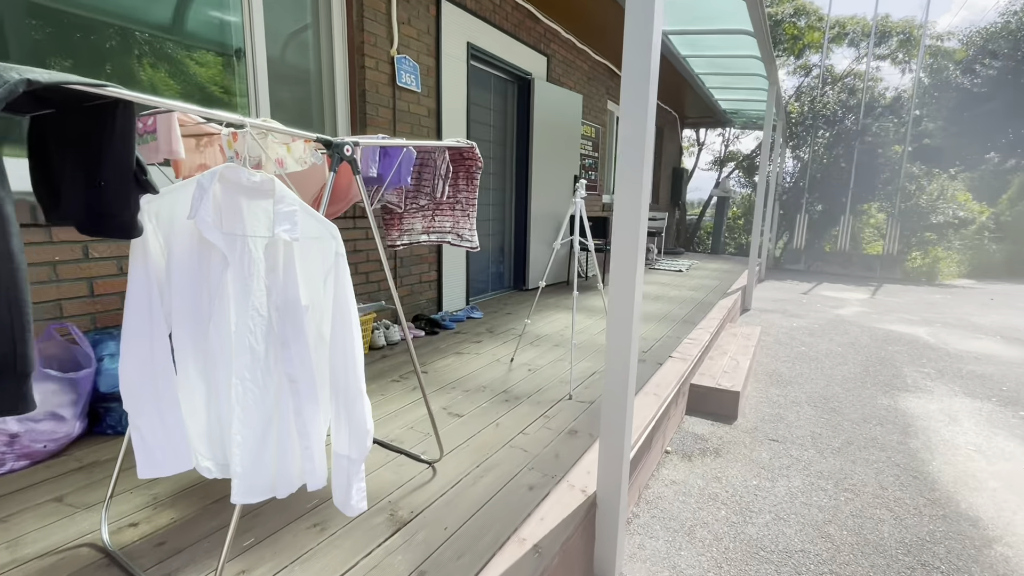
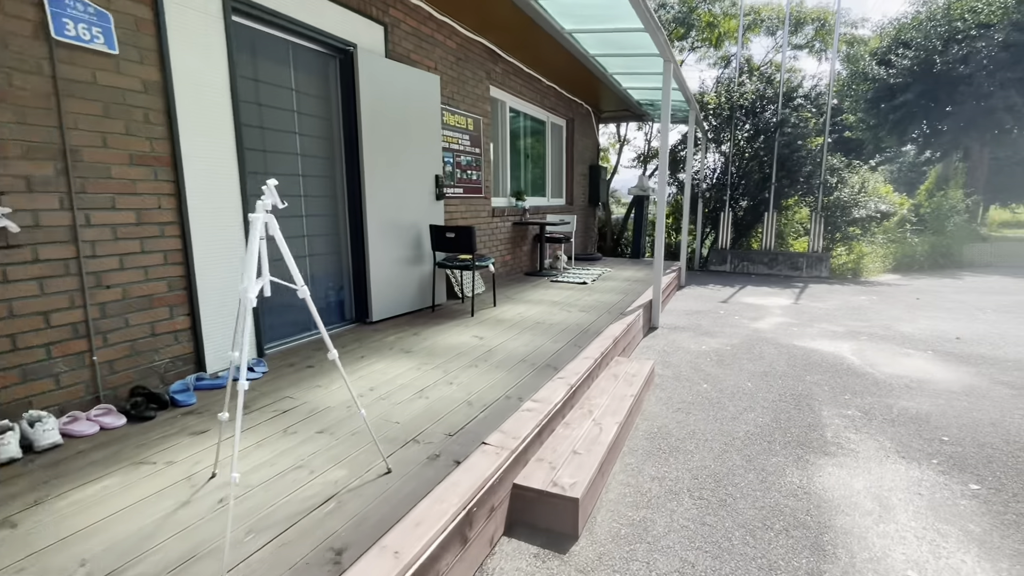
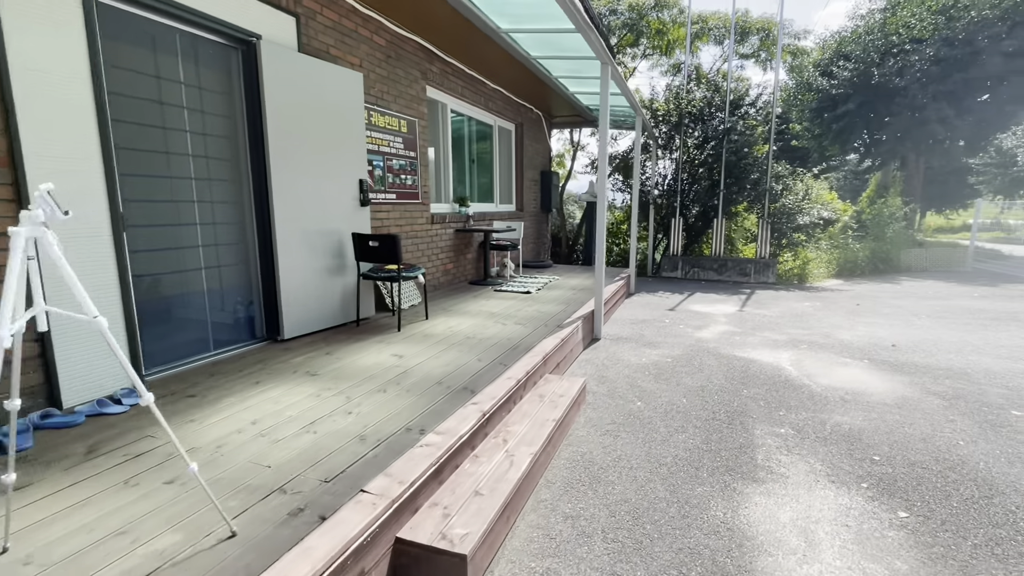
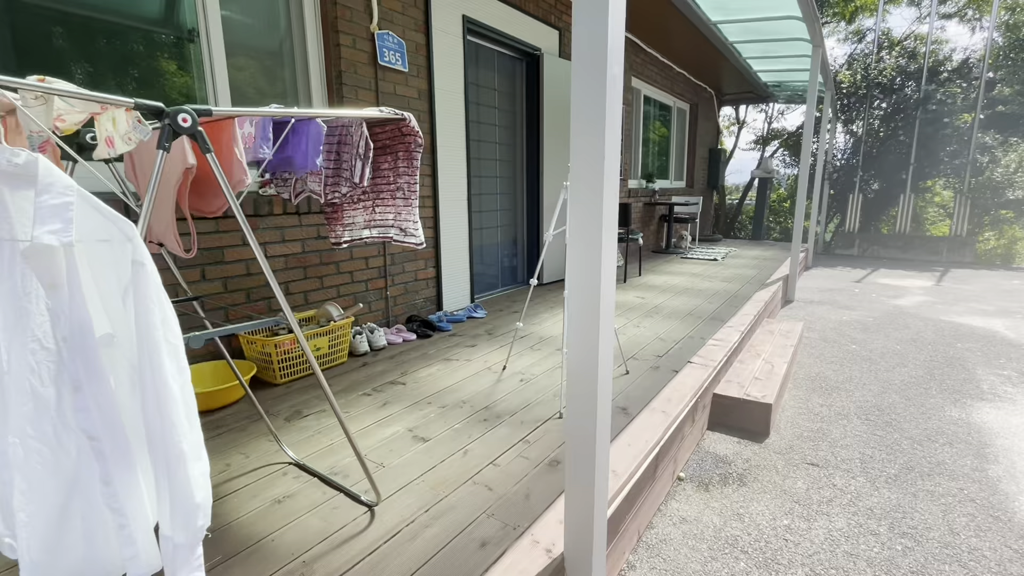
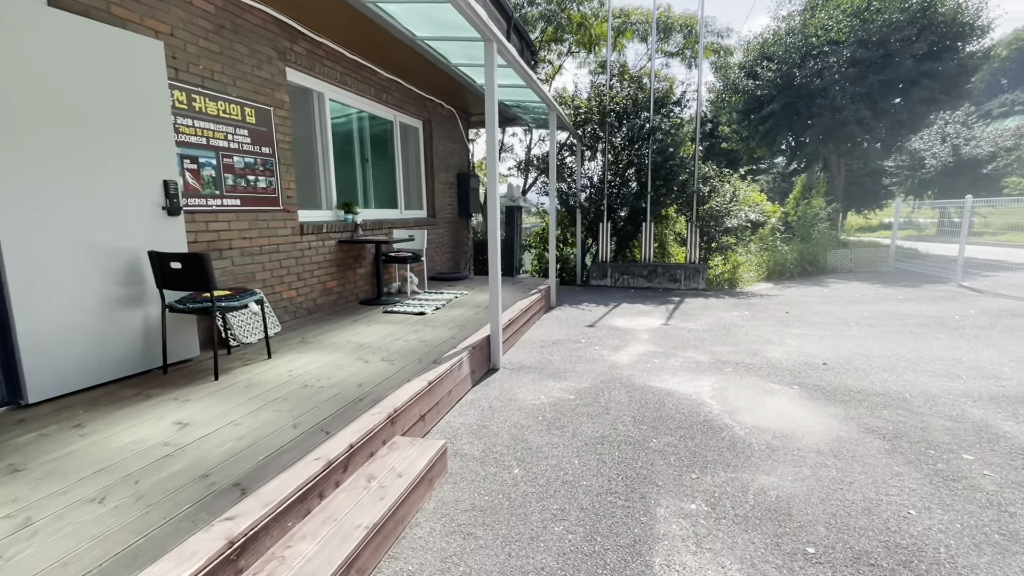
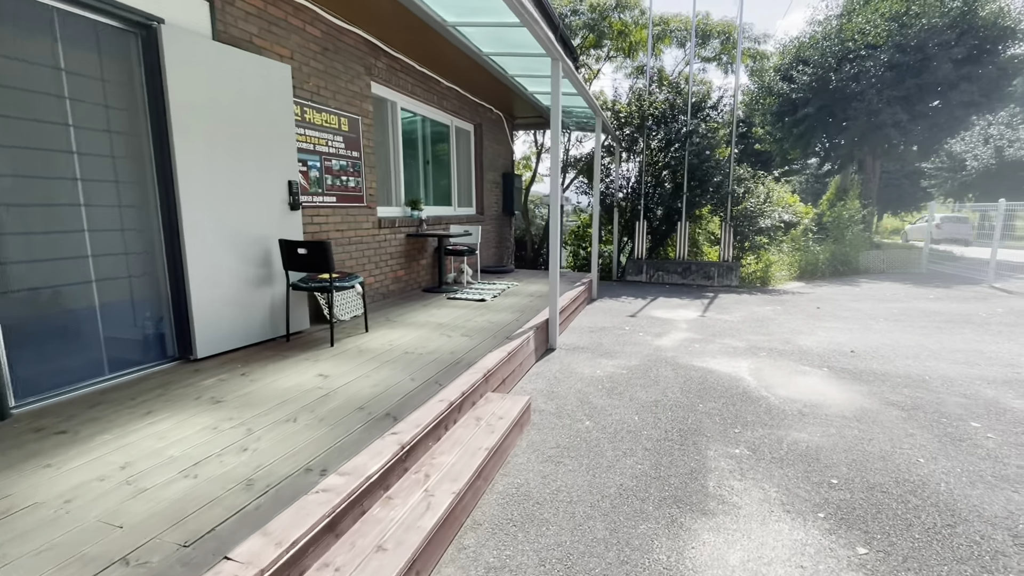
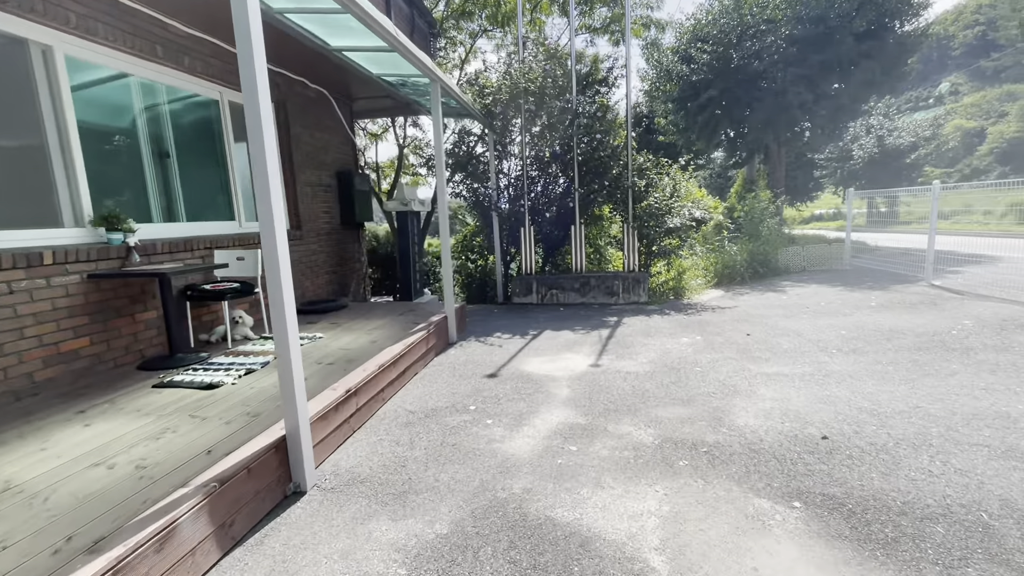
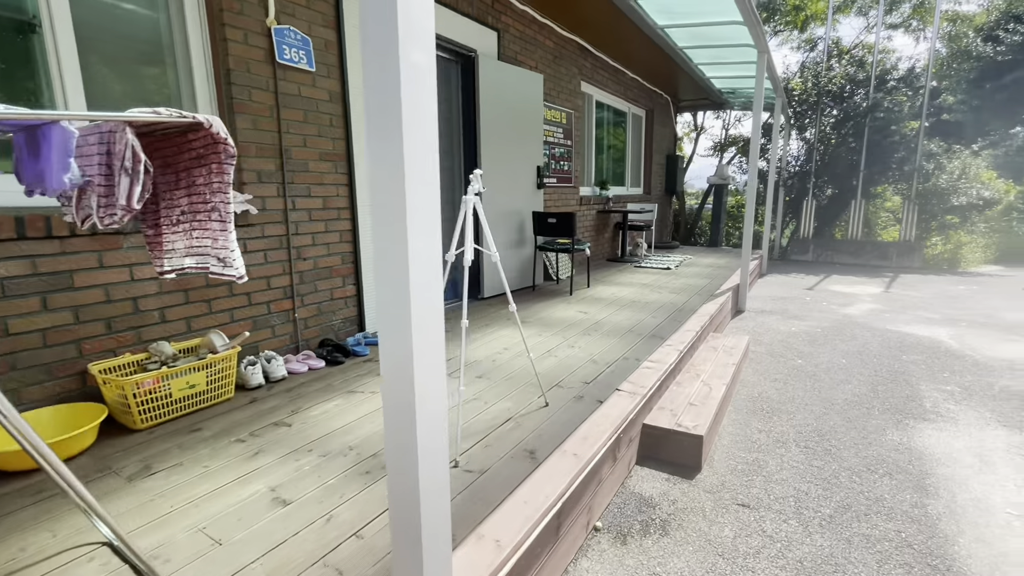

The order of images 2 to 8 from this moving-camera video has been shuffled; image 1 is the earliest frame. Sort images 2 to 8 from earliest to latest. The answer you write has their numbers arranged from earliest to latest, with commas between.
4, 8, 2, 3, 6, 5, 7
